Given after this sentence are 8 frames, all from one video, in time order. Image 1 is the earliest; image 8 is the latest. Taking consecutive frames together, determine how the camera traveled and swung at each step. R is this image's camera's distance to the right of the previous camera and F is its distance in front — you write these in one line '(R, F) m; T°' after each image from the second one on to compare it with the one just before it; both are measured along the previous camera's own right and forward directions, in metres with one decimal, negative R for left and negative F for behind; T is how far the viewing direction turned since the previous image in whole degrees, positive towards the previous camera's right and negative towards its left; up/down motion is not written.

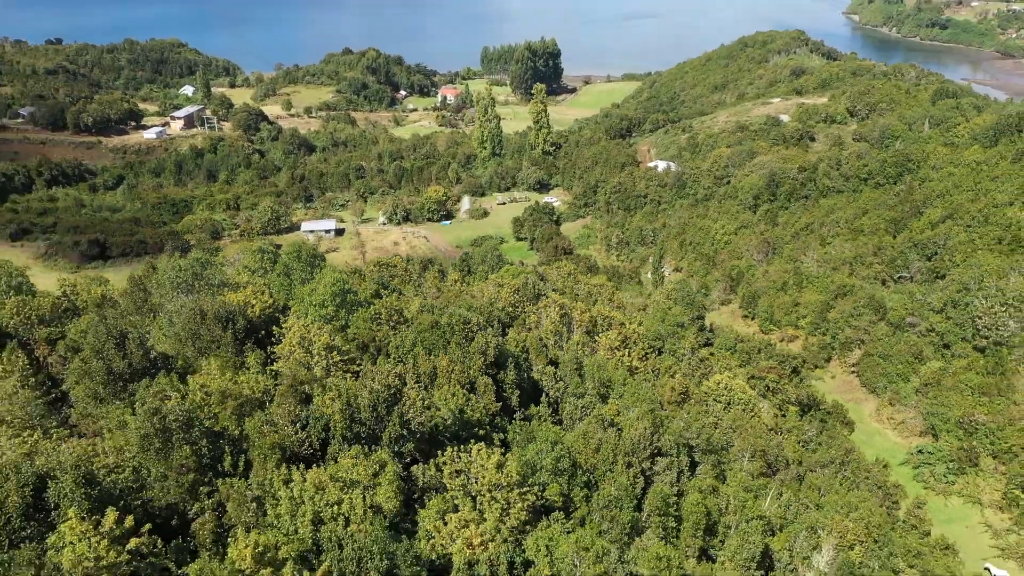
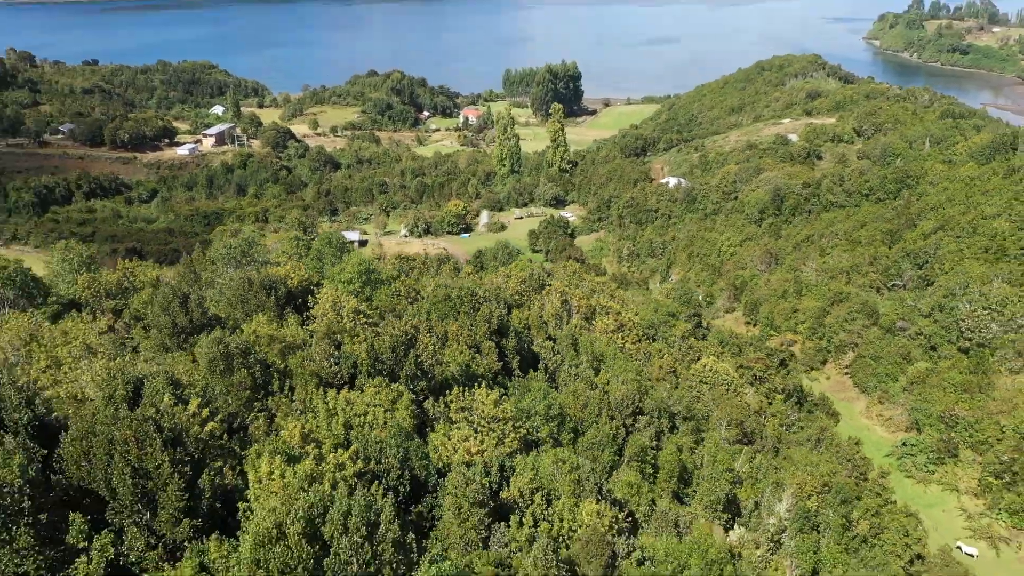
(+0.4, -2.3) m; -1°
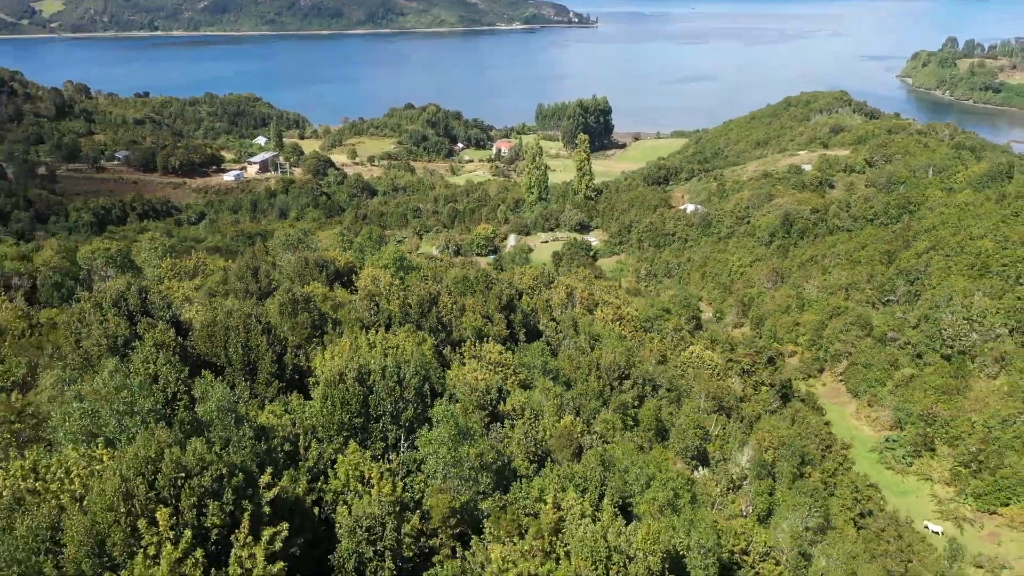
(+0.6, -3.5) m; -2°
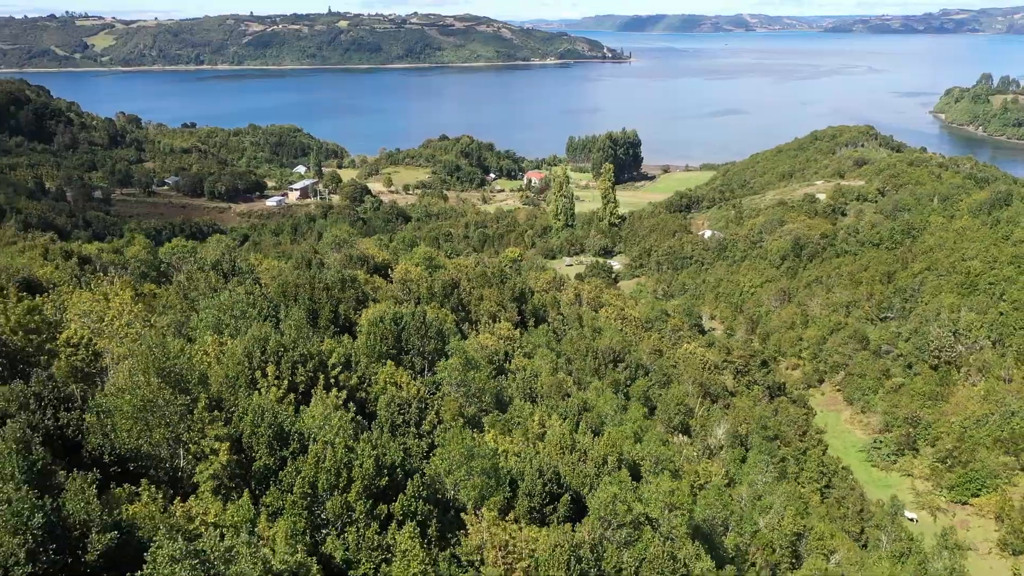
(+0.6, -3.6) m; -2°
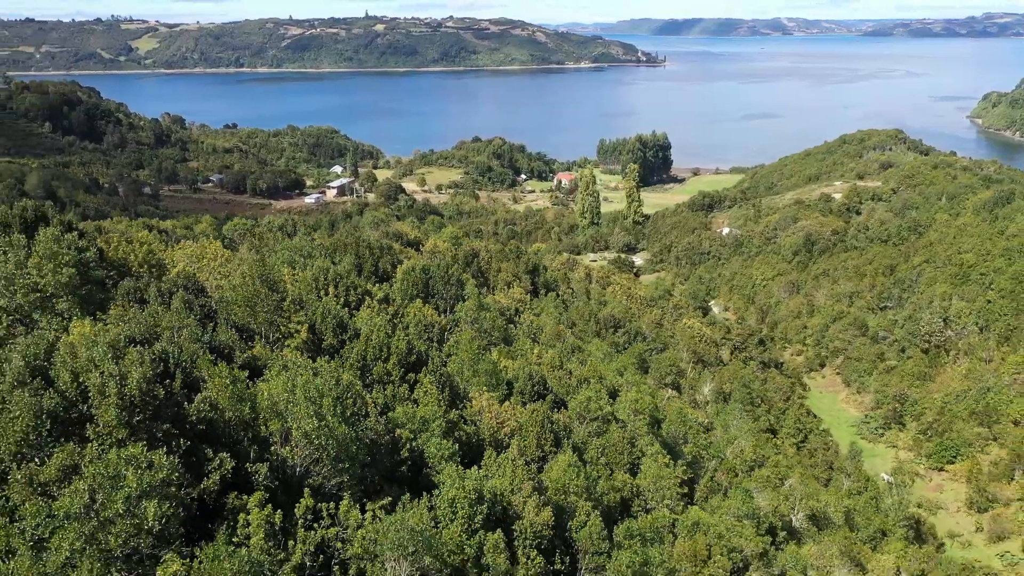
(+0.6, -3.6) m; -2°
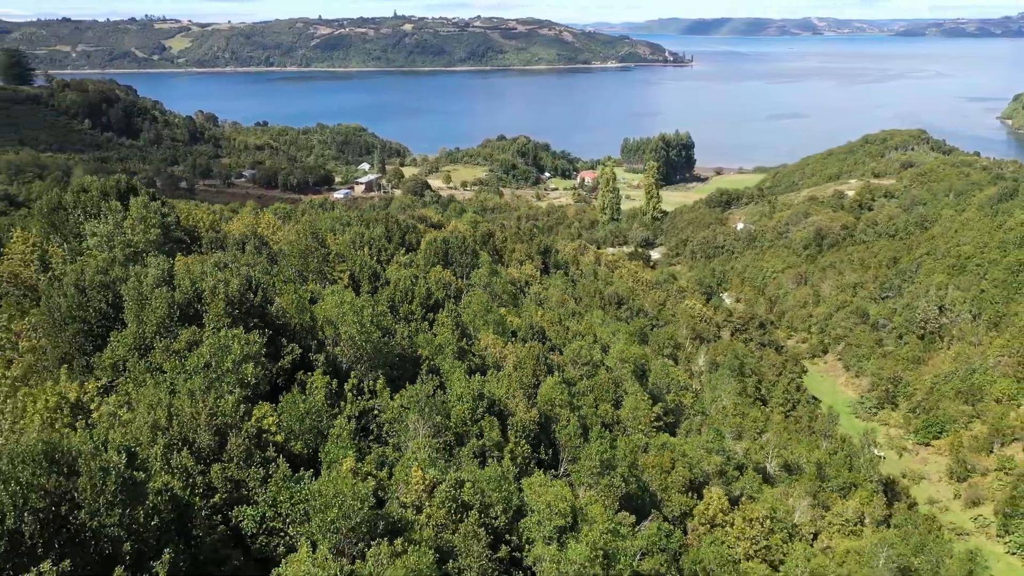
(+0.4, -2.8) m; -2°
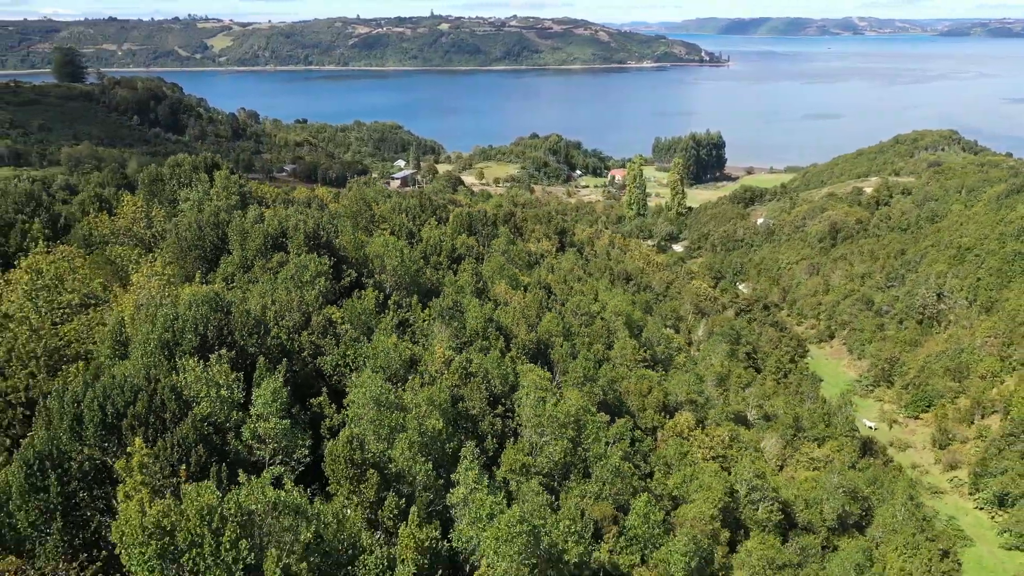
(+0.6, -3.6) m; -2°
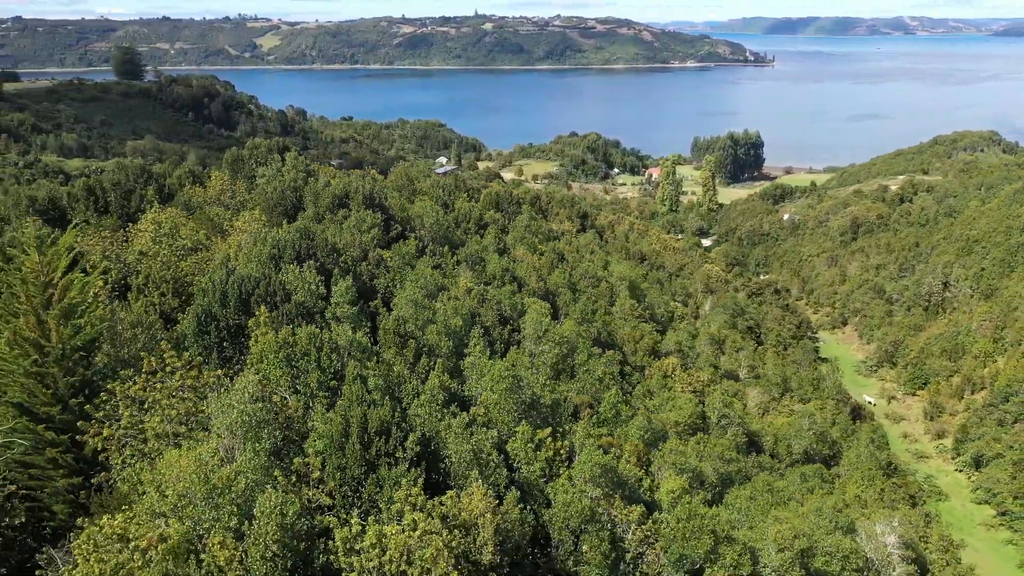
(+0.7, -3.9) m; -3°
